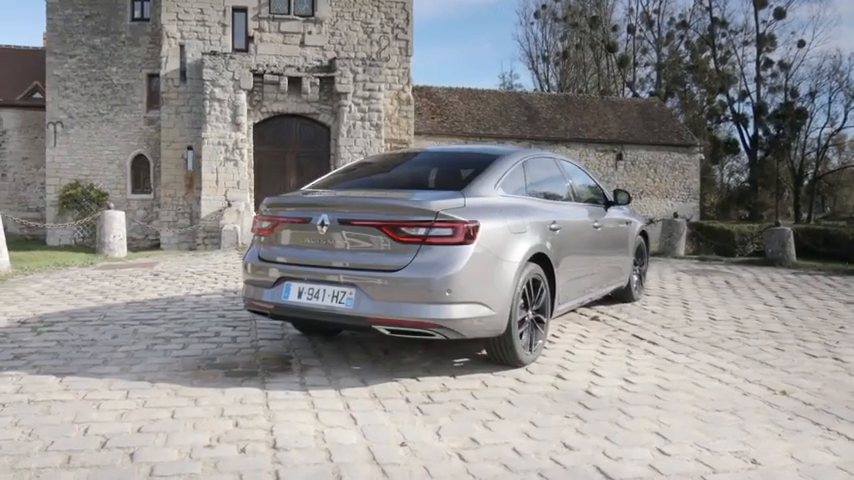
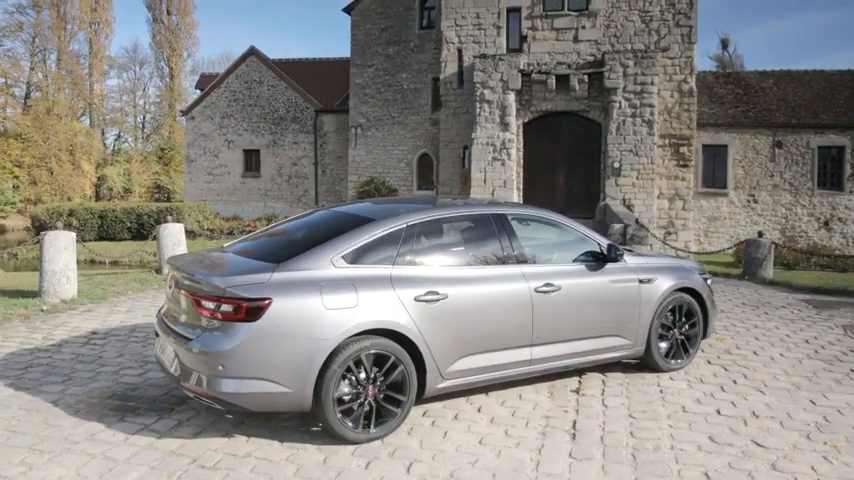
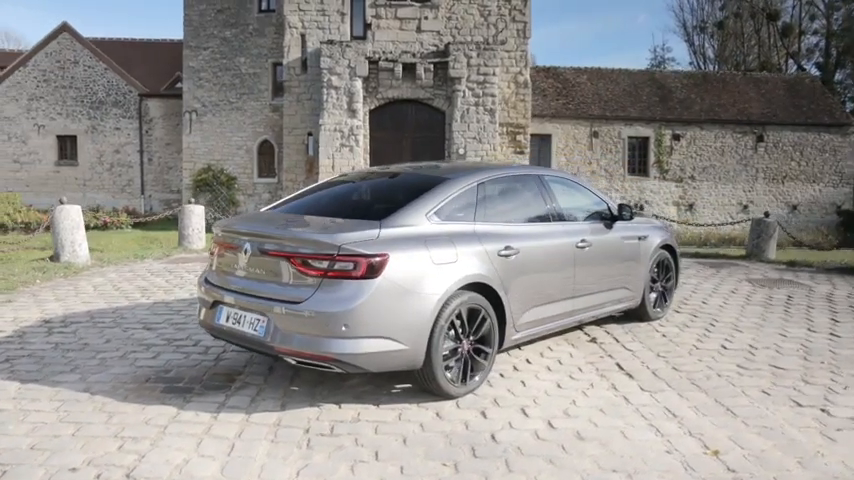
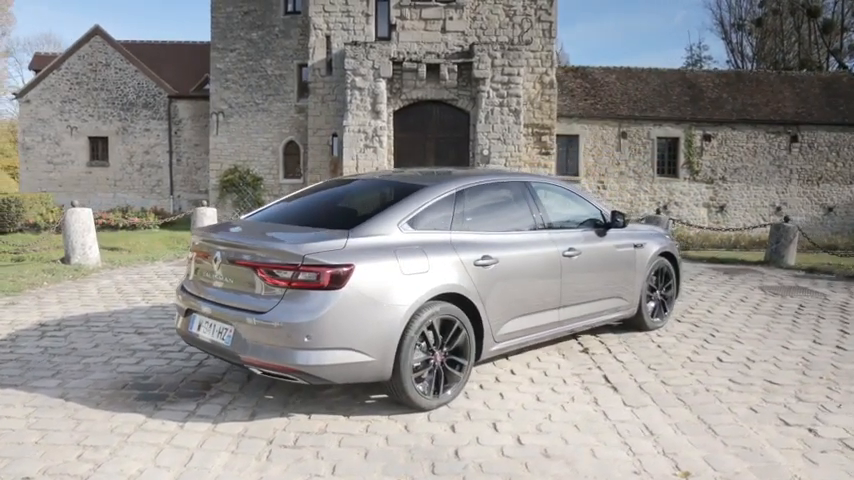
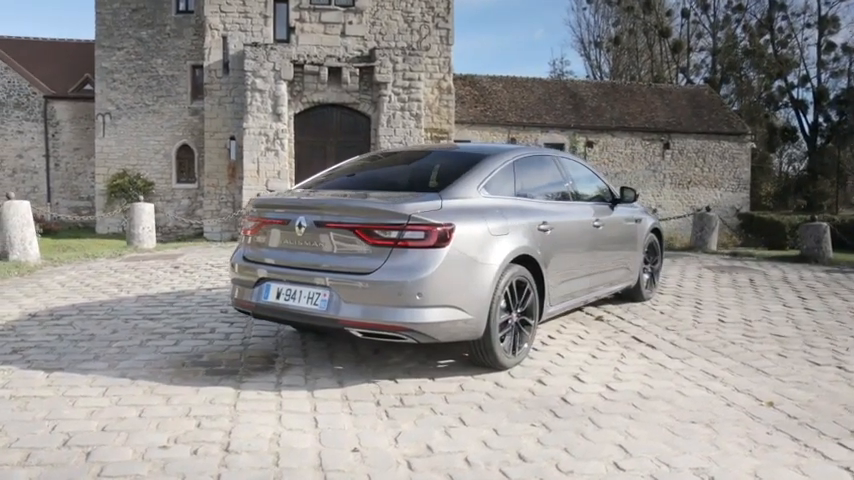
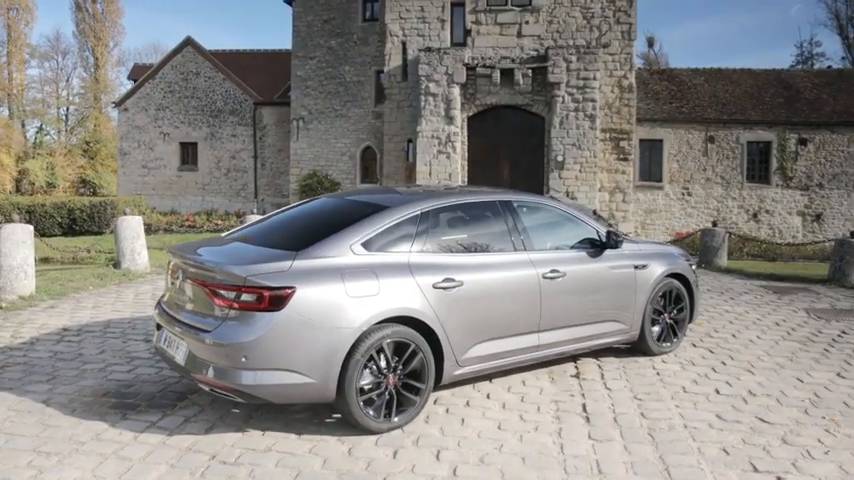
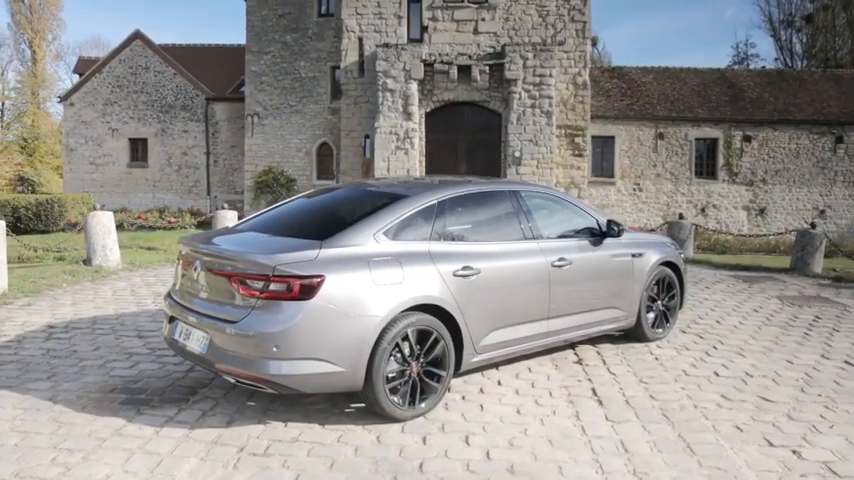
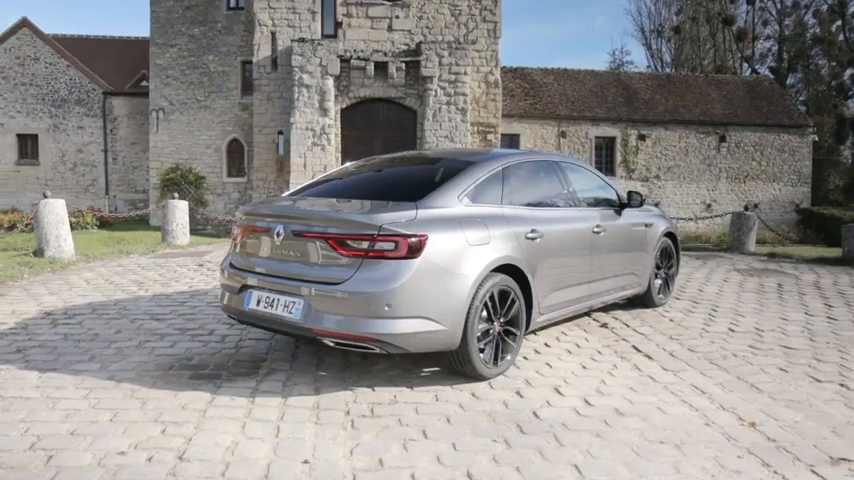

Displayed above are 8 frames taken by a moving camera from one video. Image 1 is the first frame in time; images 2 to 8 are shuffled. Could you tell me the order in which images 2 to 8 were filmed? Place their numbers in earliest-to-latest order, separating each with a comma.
5, 8, 3, 4, 7, 6, 2
